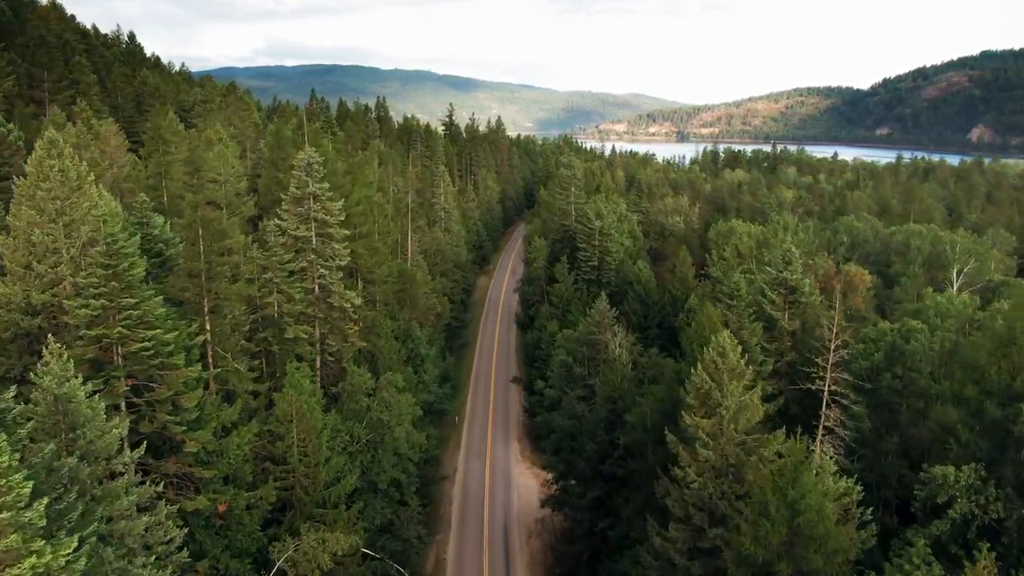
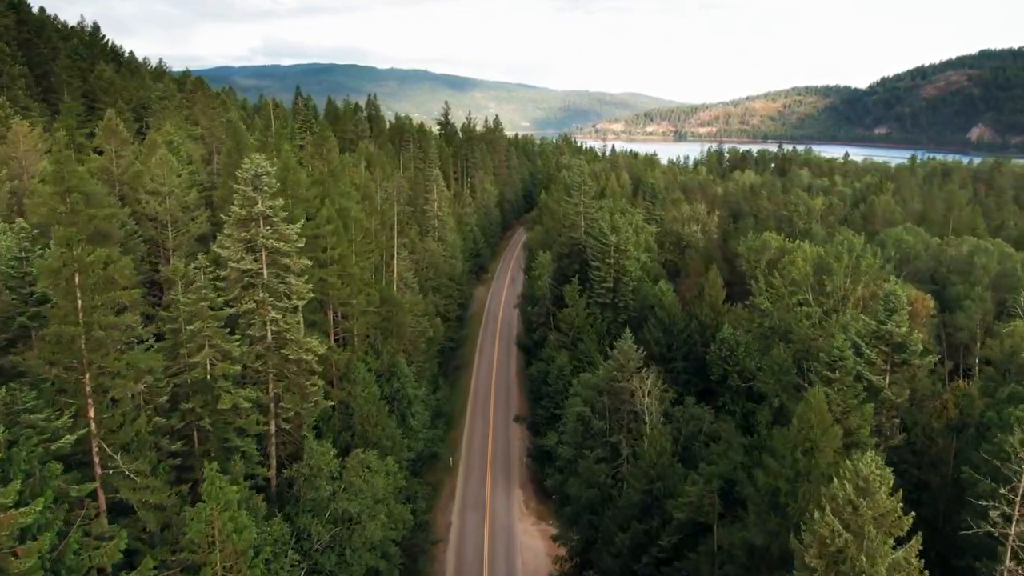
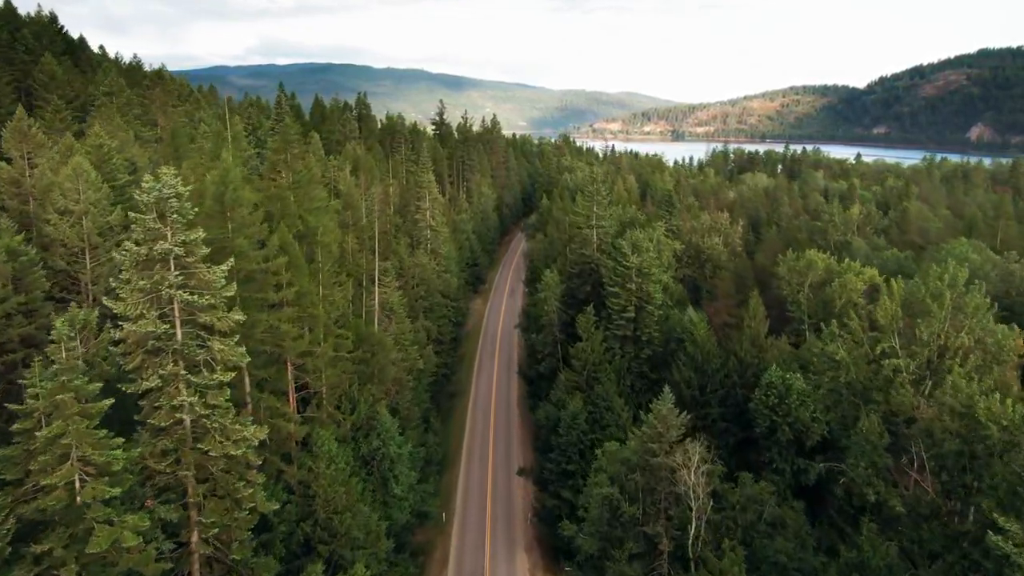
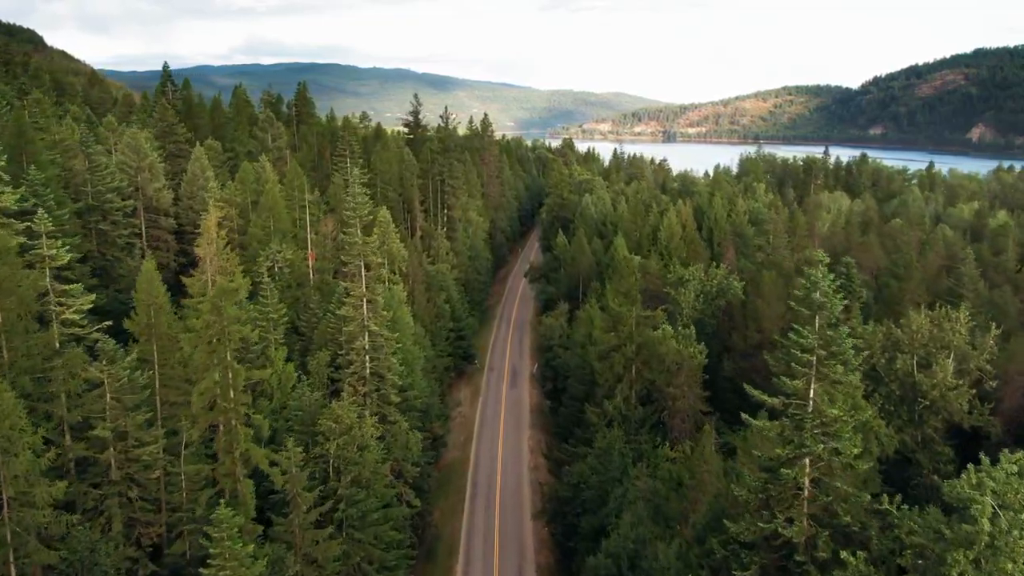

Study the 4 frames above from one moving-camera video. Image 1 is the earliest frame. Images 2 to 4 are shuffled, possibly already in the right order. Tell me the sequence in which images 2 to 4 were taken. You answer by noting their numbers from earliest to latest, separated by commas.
2, 3, 4
